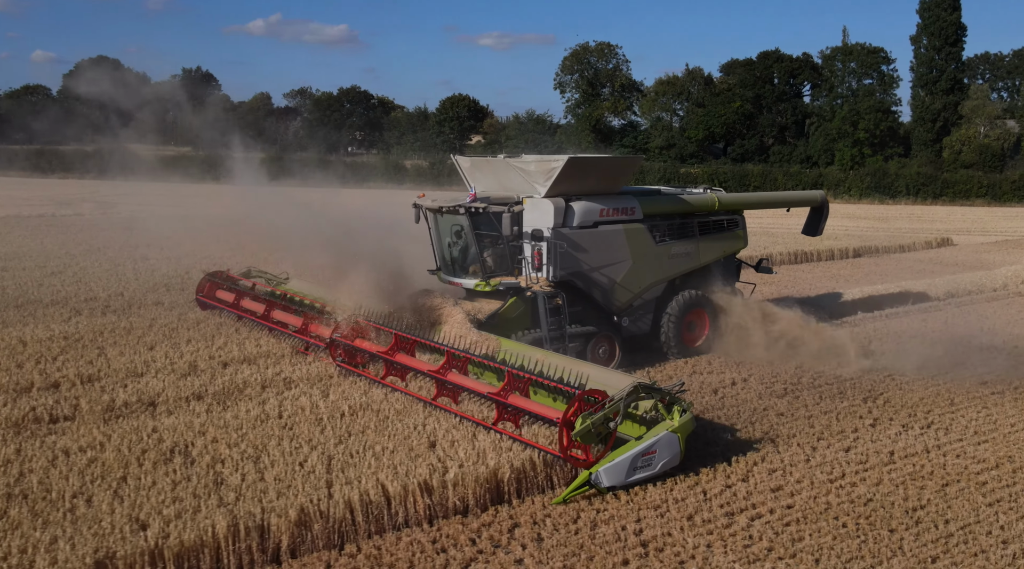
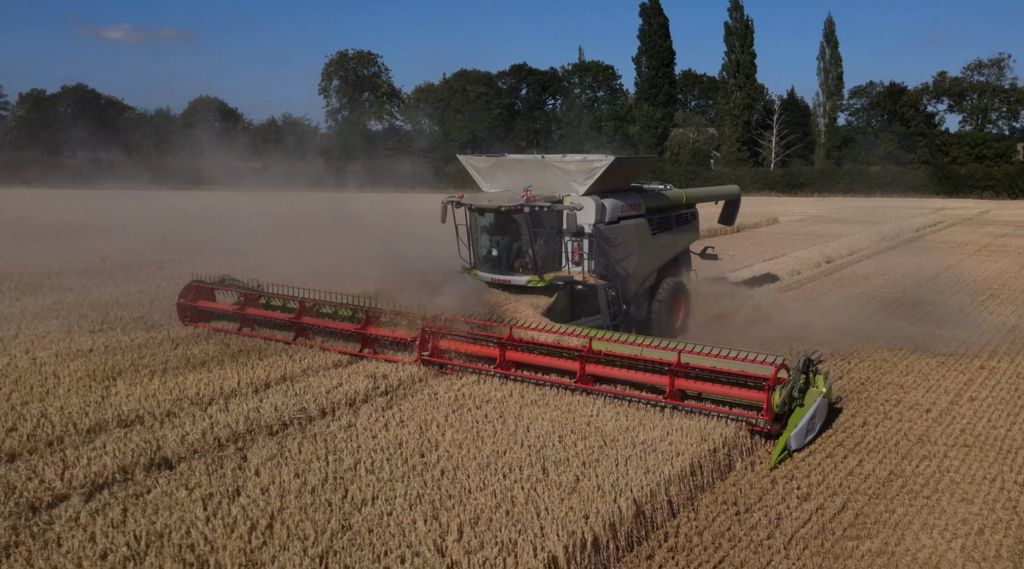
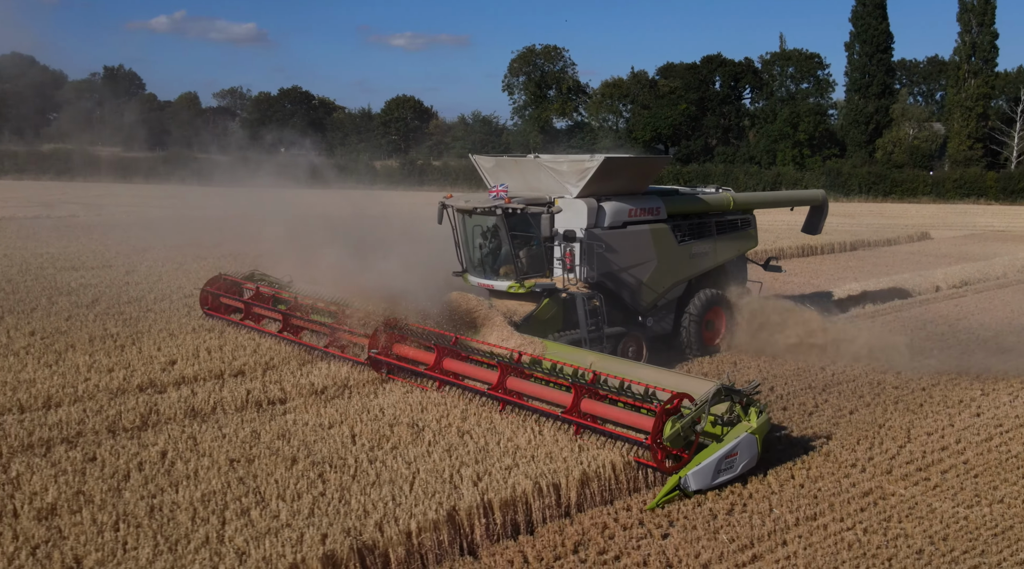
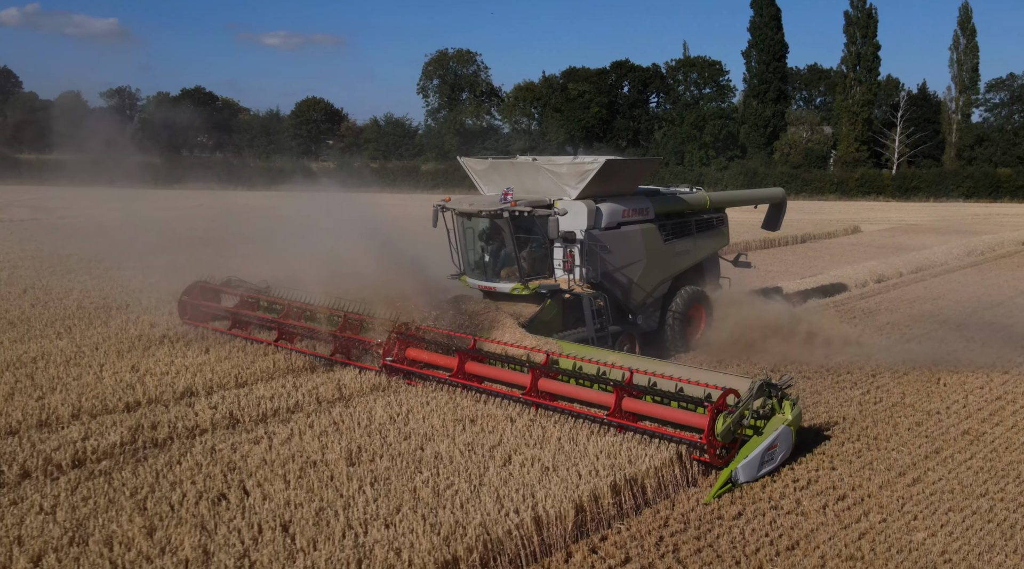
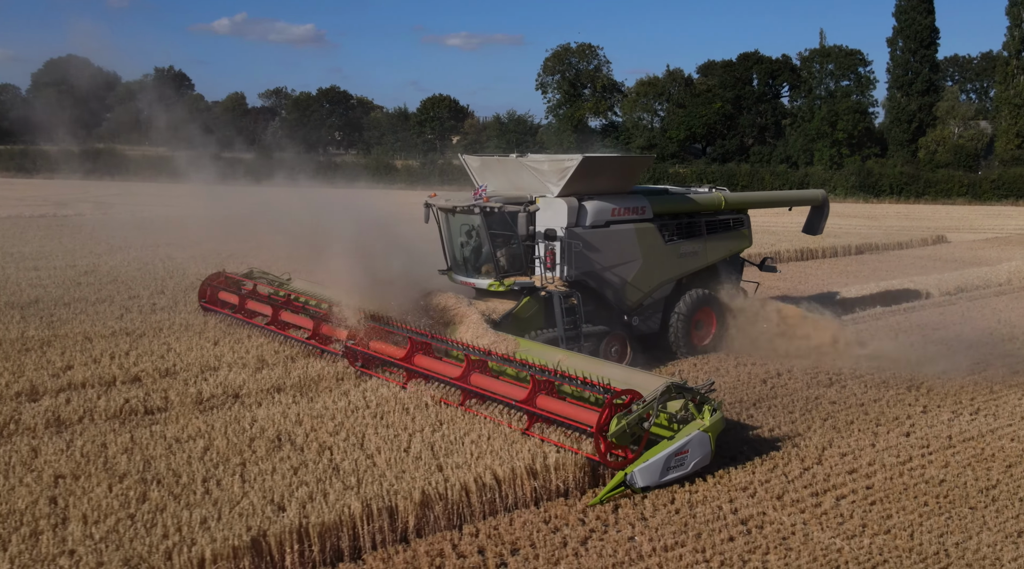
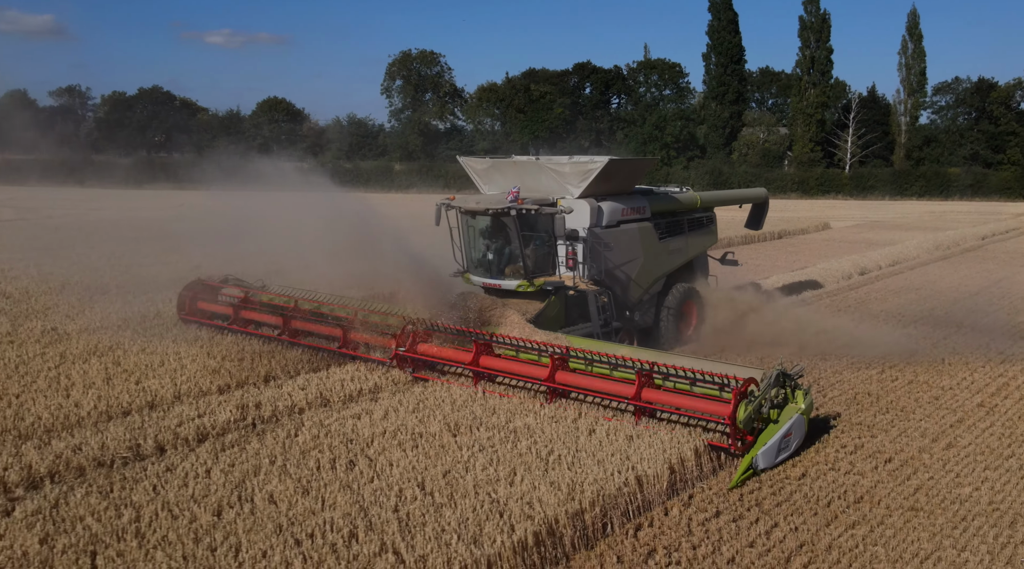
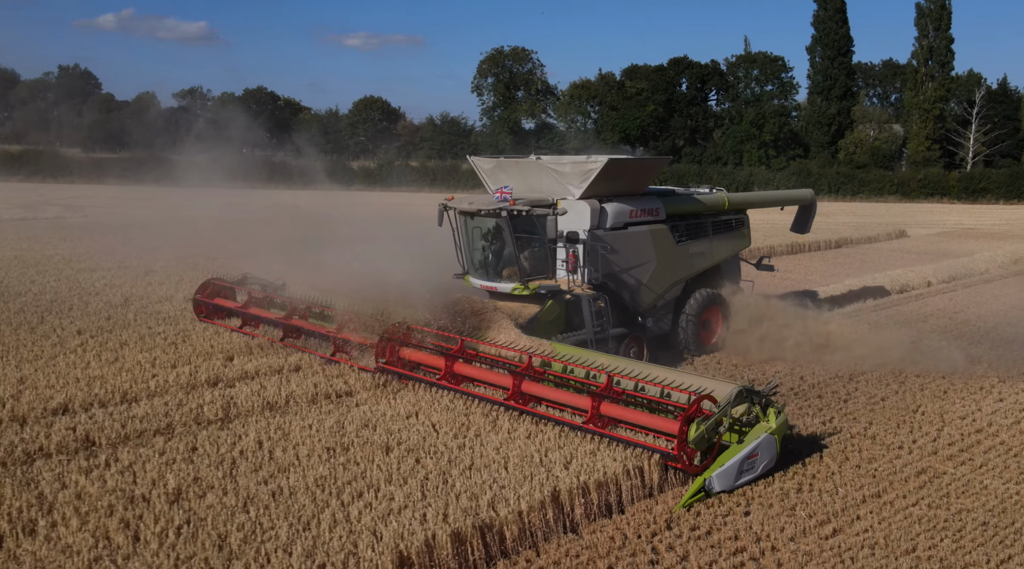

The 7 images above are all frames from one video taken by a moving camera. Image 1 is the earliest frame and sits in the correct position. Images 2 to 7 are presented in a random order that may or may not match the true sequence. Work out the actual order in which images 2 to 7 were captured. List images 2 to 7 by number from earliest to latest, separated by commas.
5, 3, 7, 4, 6, 2
